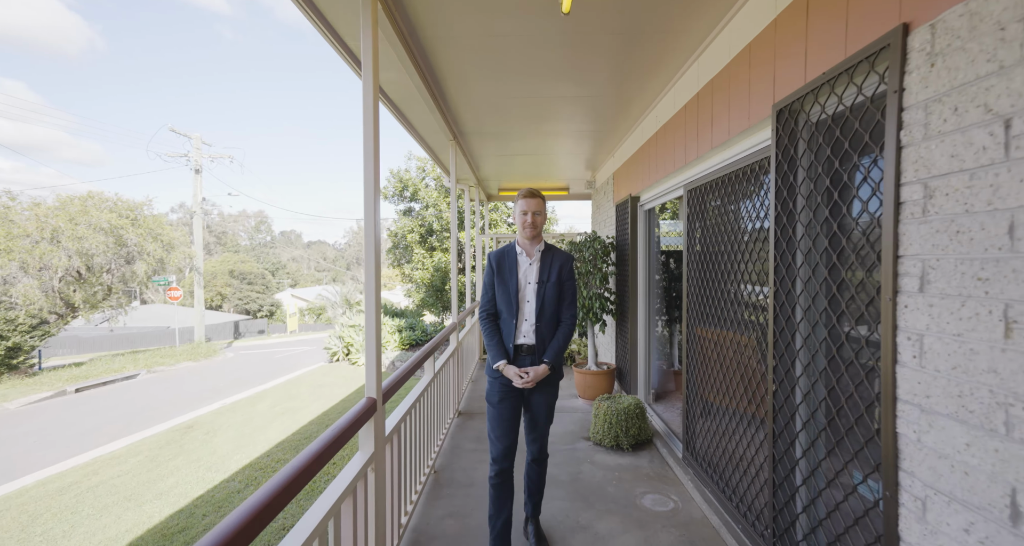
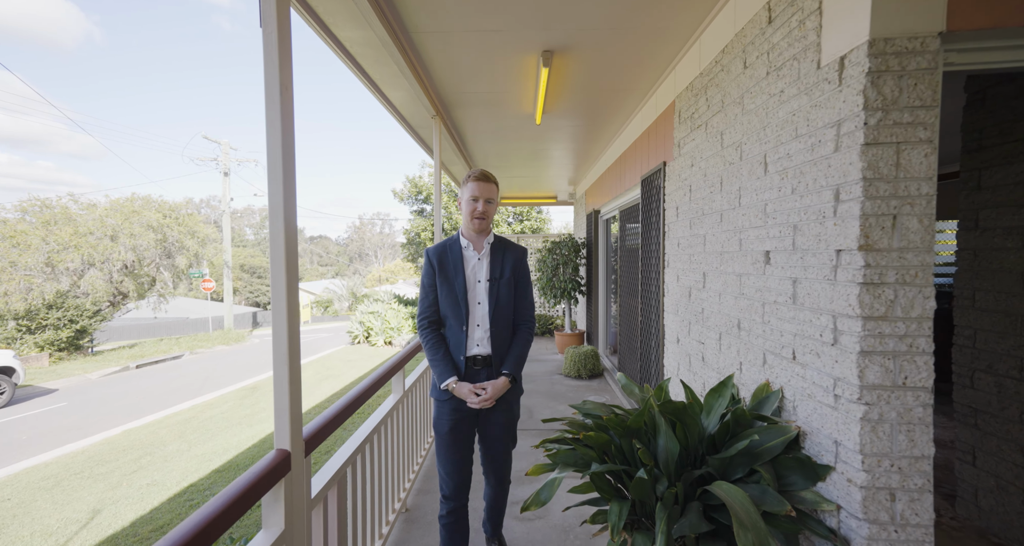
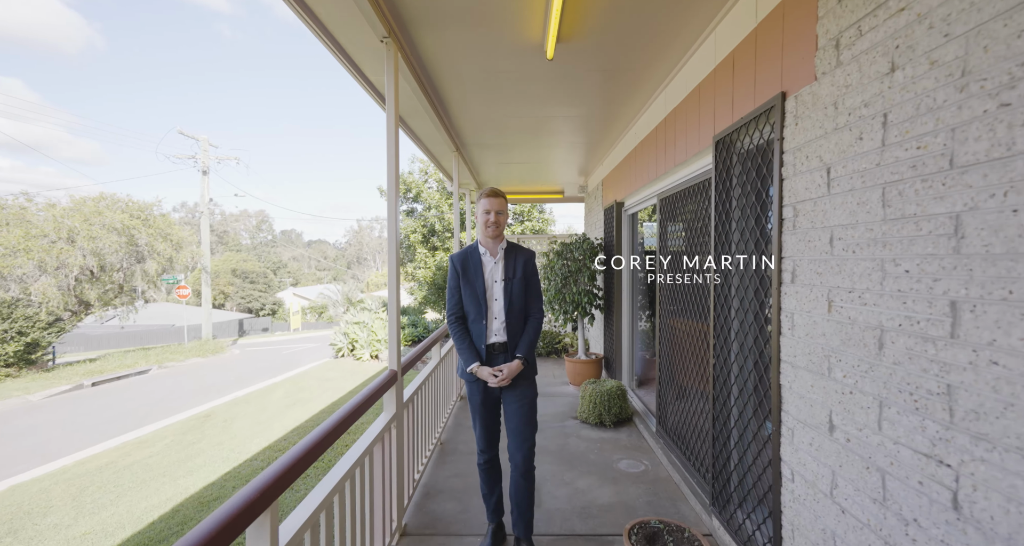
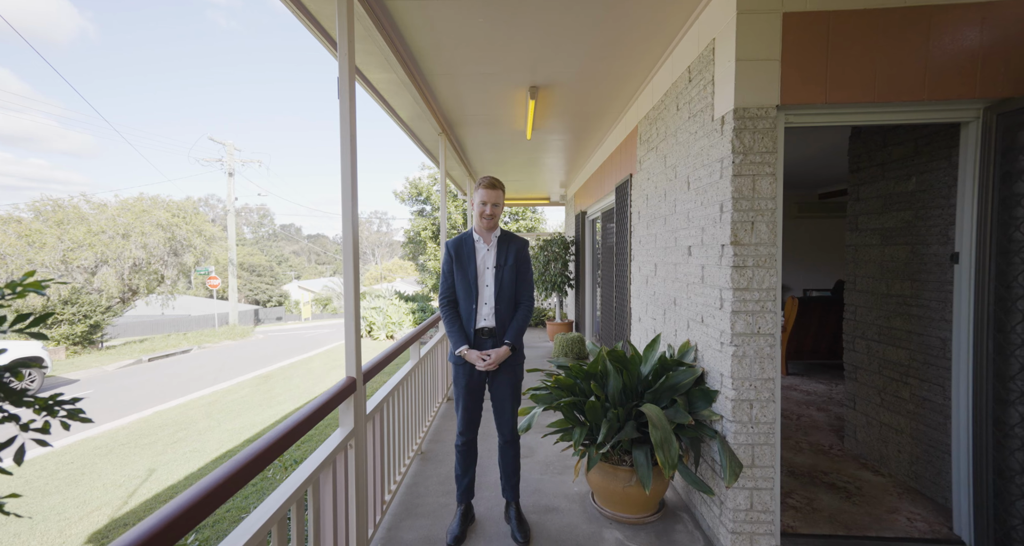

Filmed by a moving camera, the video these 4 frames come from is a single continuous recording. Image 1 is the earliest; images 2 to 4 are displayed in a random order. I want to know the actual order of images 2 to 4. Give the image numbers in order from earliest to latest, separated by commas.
3, 2, 4
